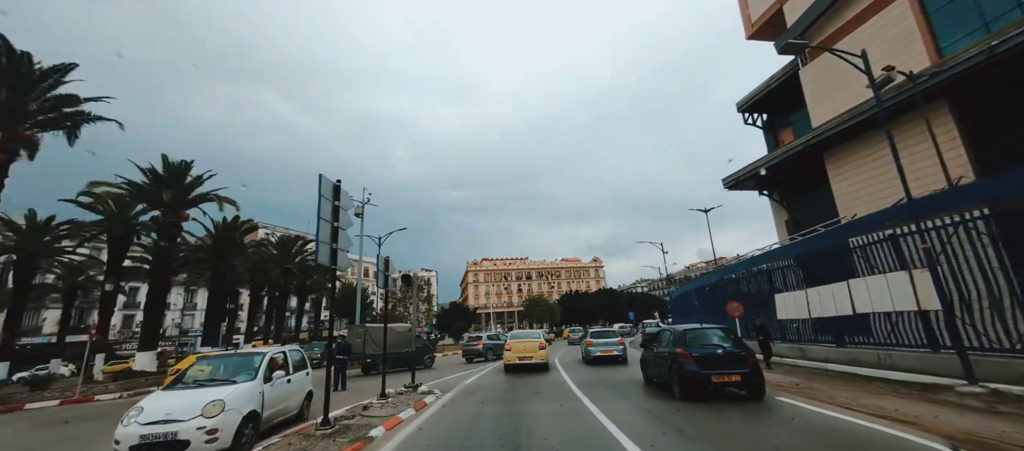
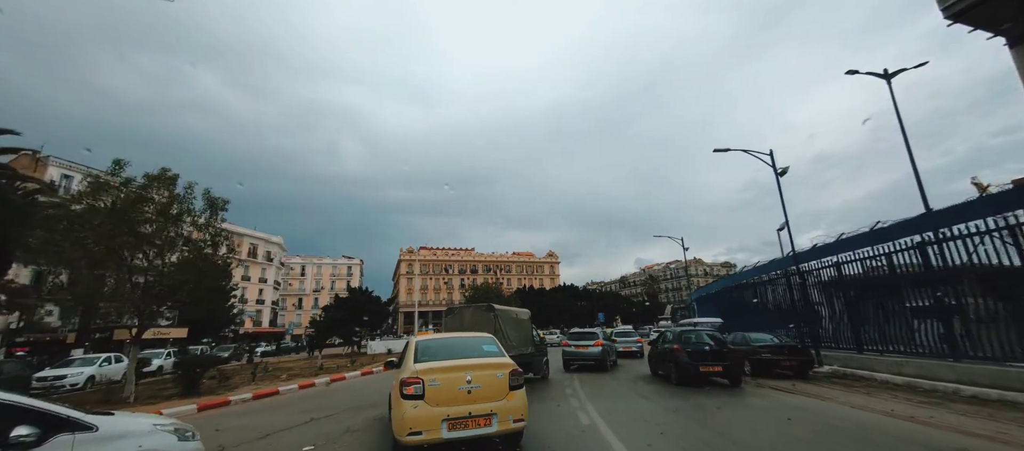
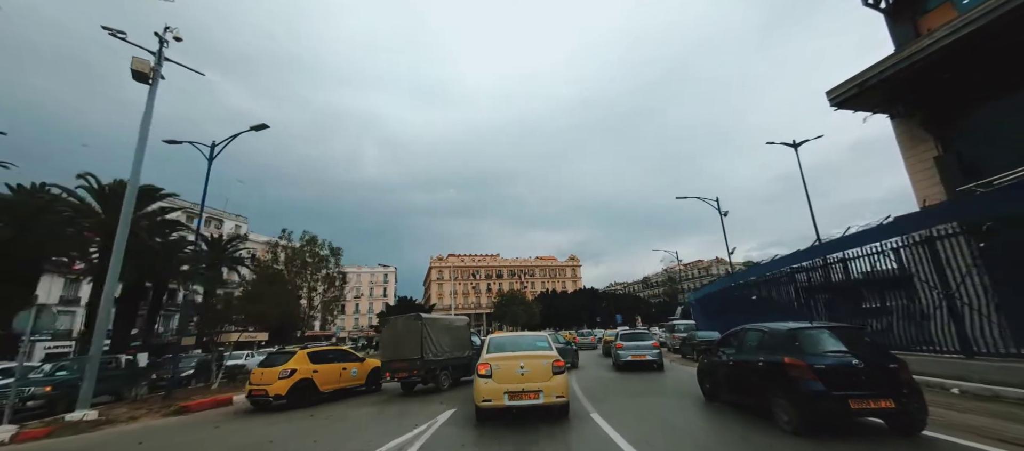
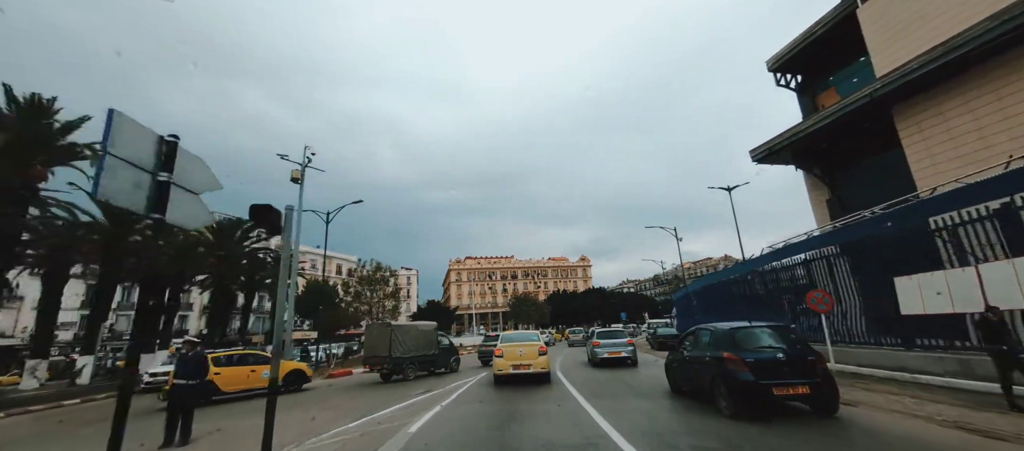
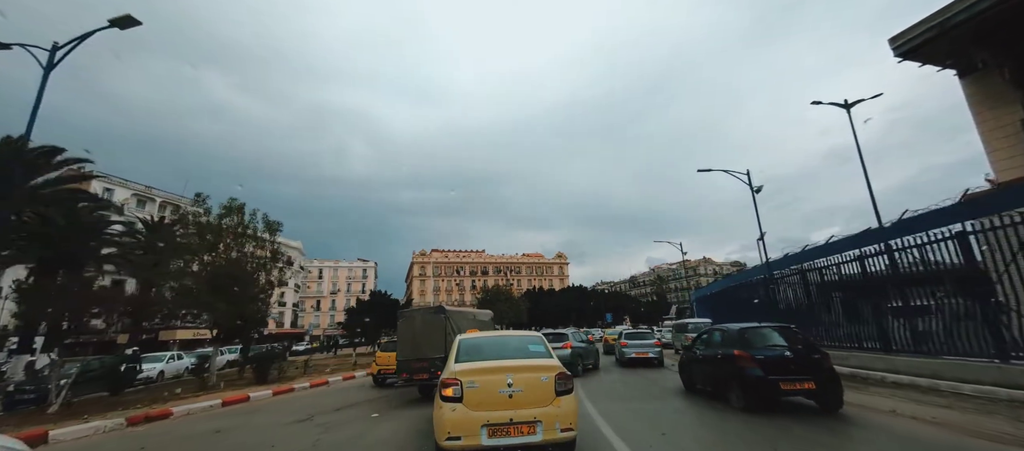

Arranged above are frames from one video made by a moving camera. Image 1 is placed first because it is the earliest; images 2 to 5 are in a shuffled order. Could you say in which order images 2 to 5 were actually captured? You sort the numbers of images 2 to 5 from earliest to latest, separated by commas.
4, 3, 5, 2
